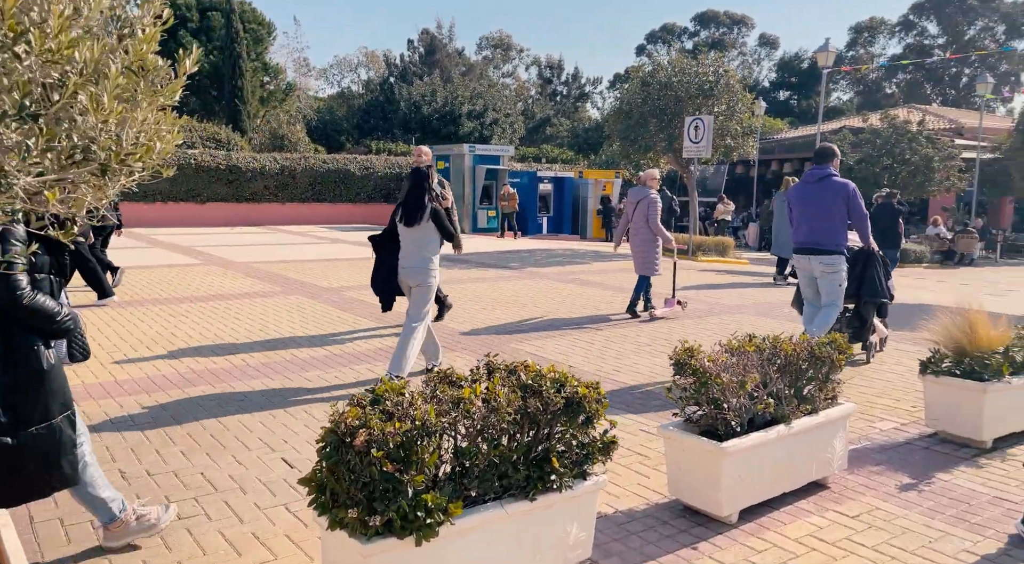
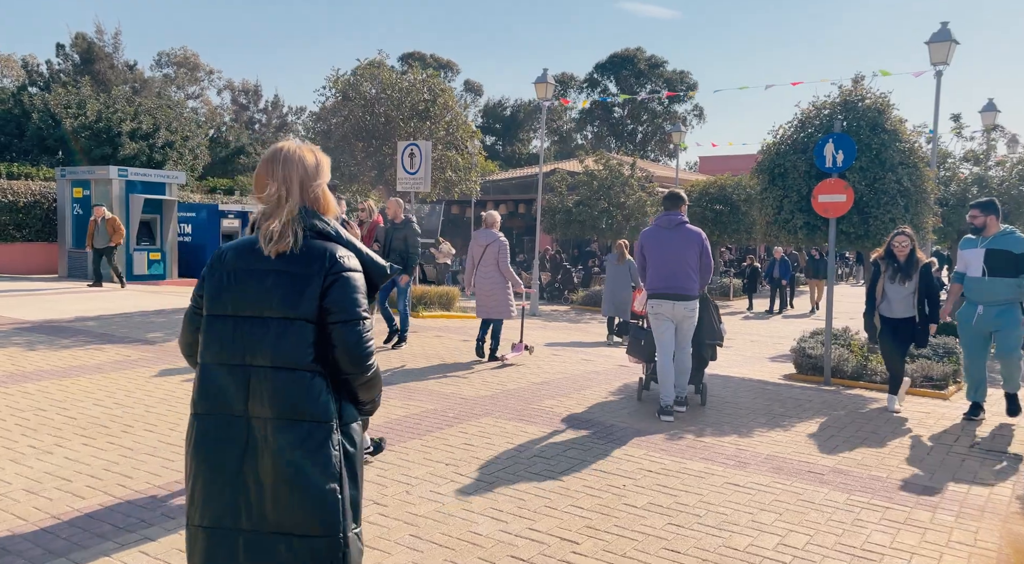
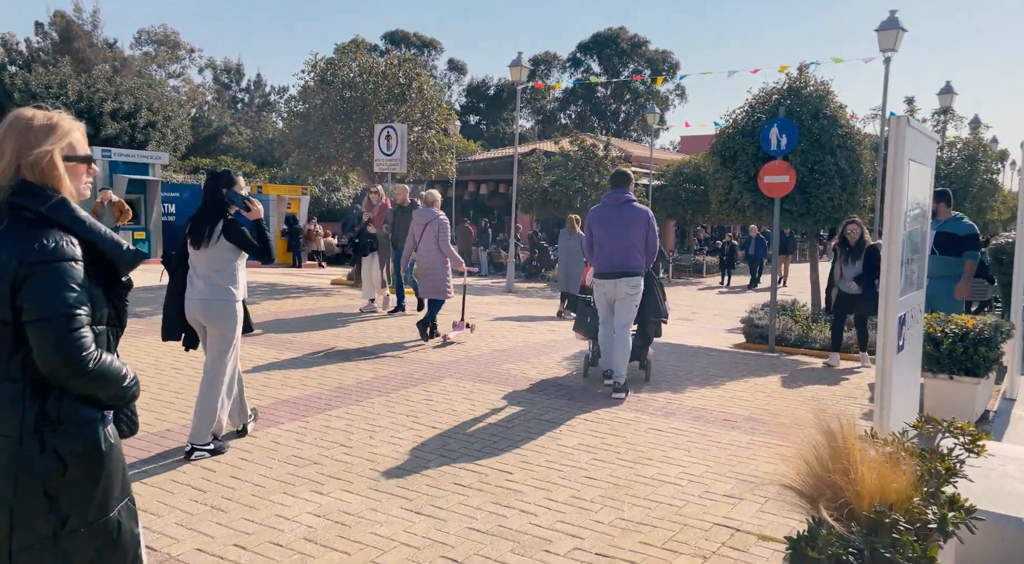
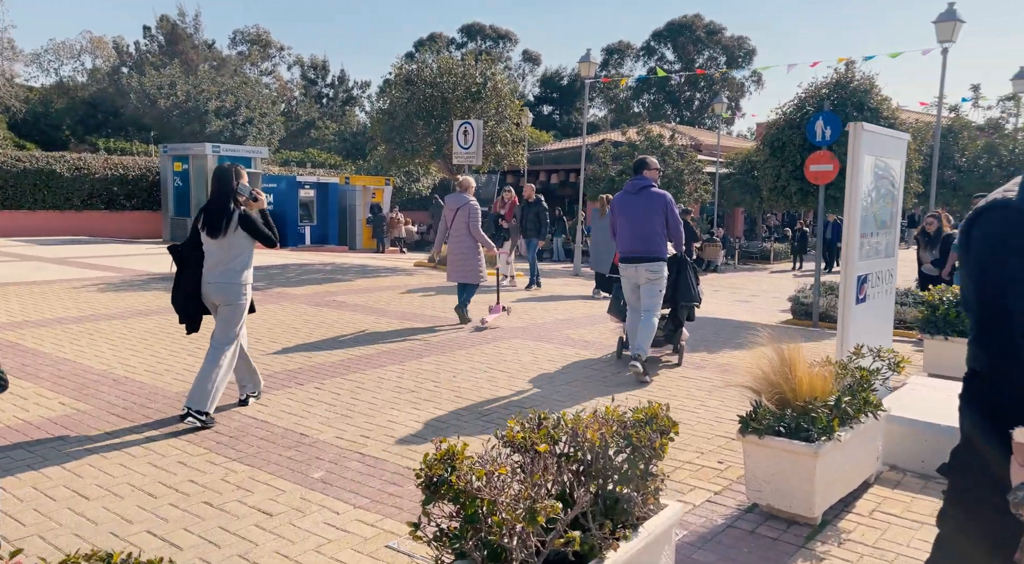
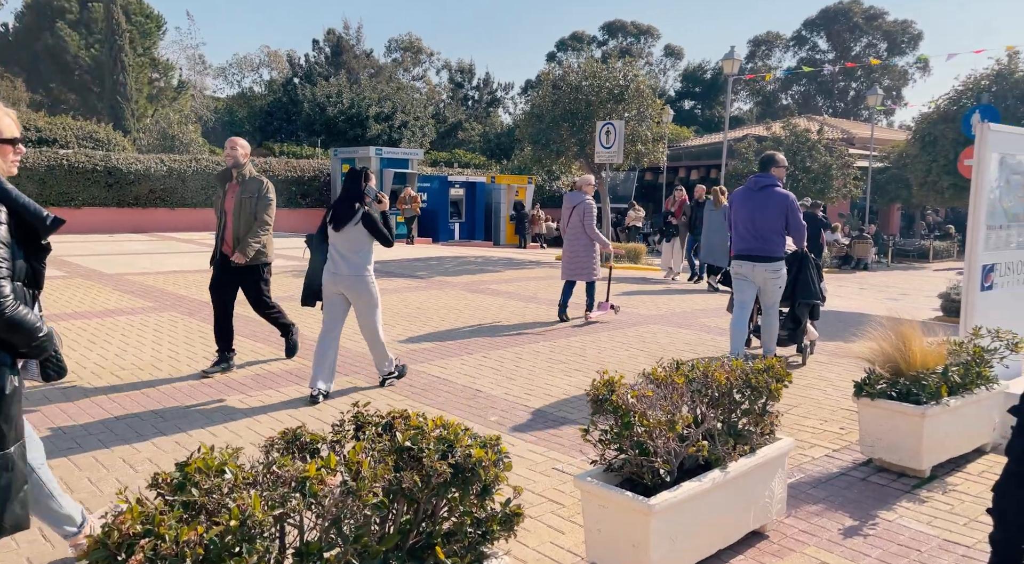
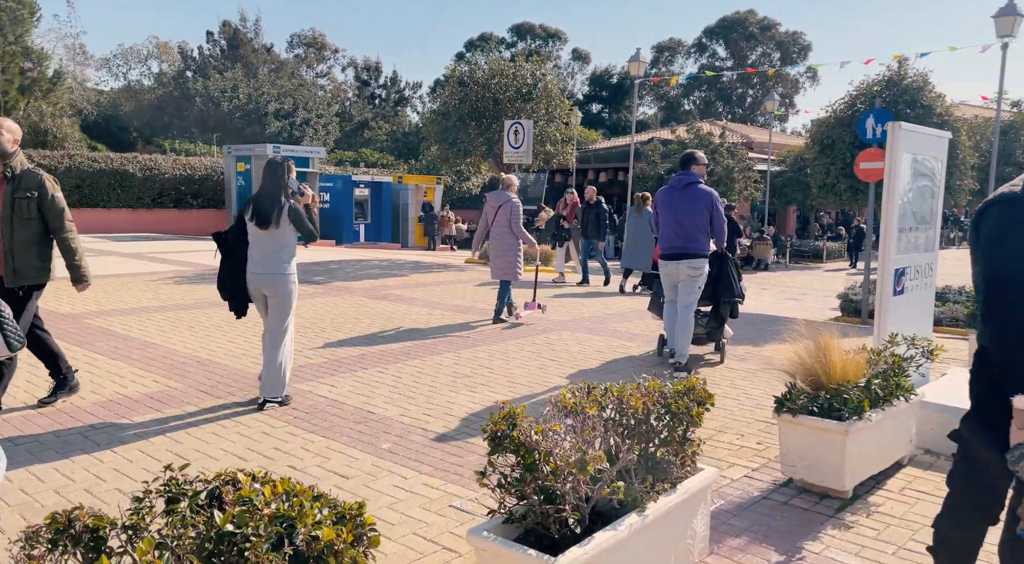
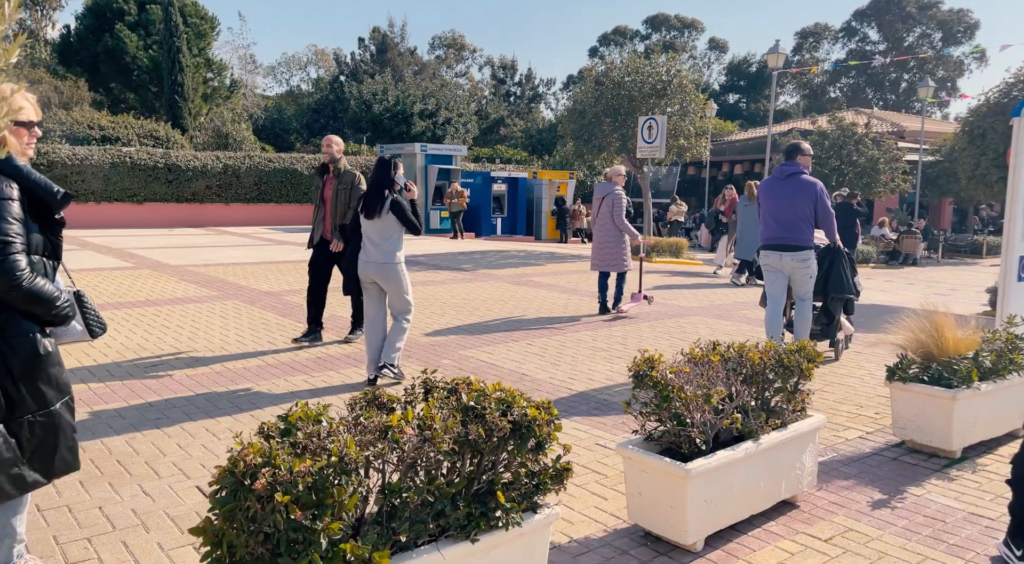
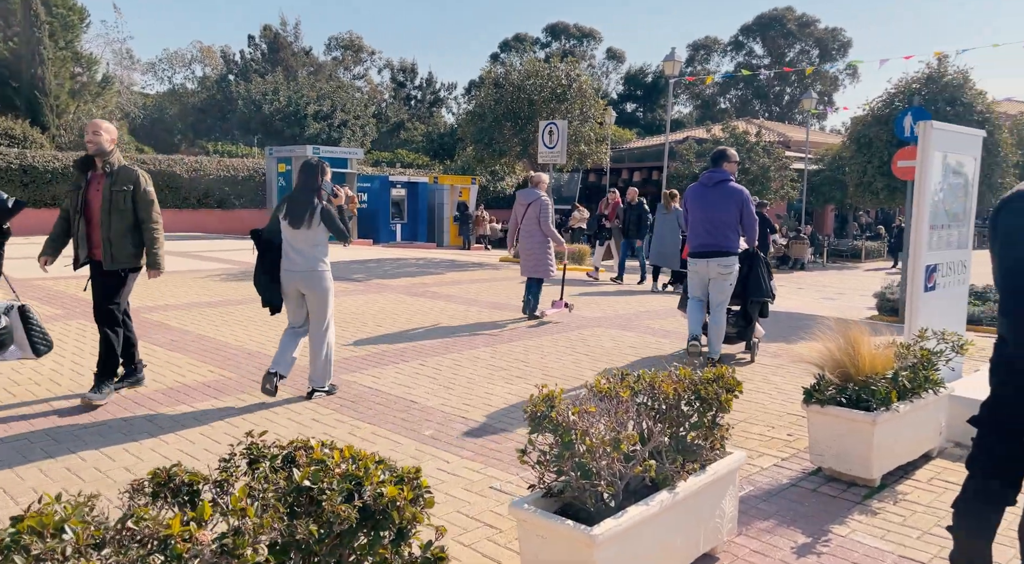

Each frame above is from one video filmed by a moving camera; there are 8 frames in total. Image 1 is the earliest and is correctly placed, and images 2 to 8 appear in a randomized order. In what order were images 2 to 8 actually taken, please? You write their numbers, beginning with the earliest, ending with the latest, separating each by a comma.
7, 5, 8, 6, 4, 3, 2
